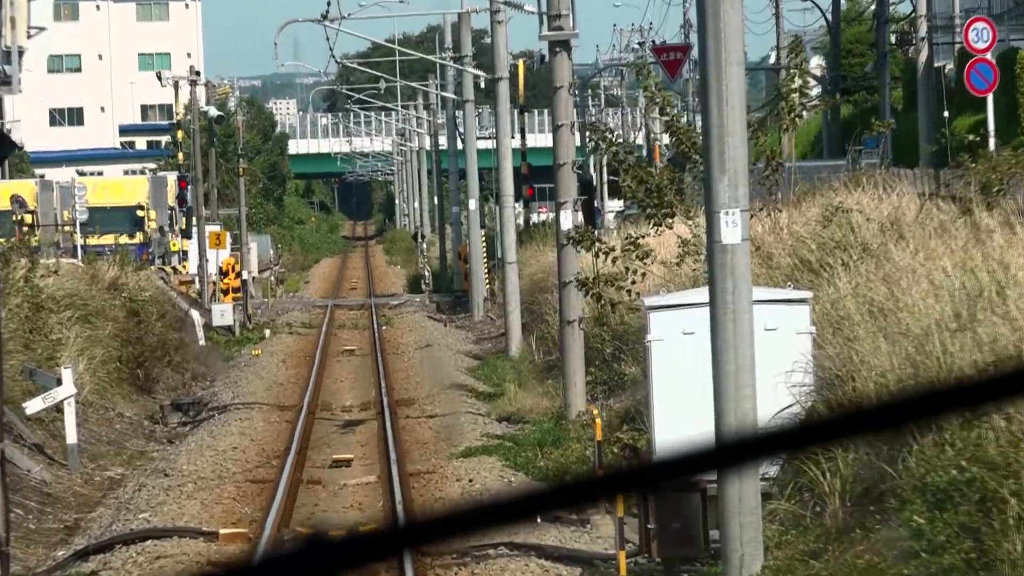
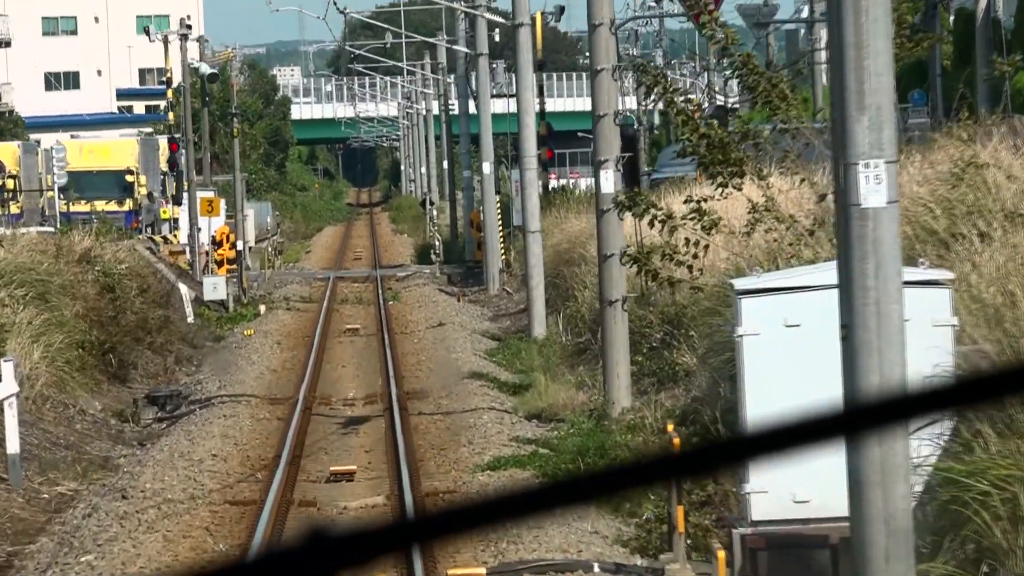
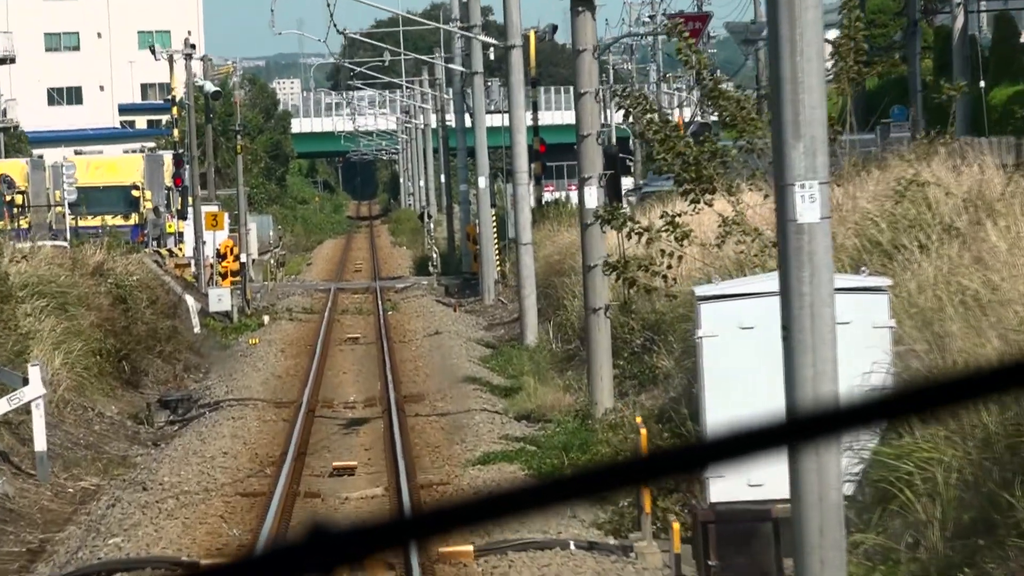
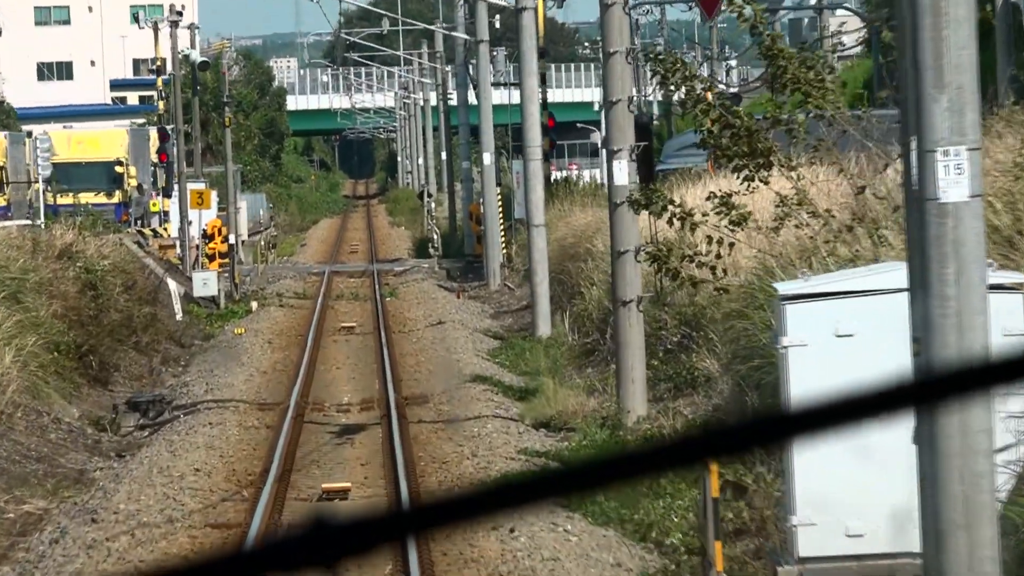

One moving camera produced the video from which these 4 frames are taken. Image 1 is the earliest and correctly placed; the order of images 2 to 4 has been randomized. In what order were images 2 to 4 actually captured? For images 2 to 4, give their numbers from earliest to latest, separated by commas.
3, 2, 4
